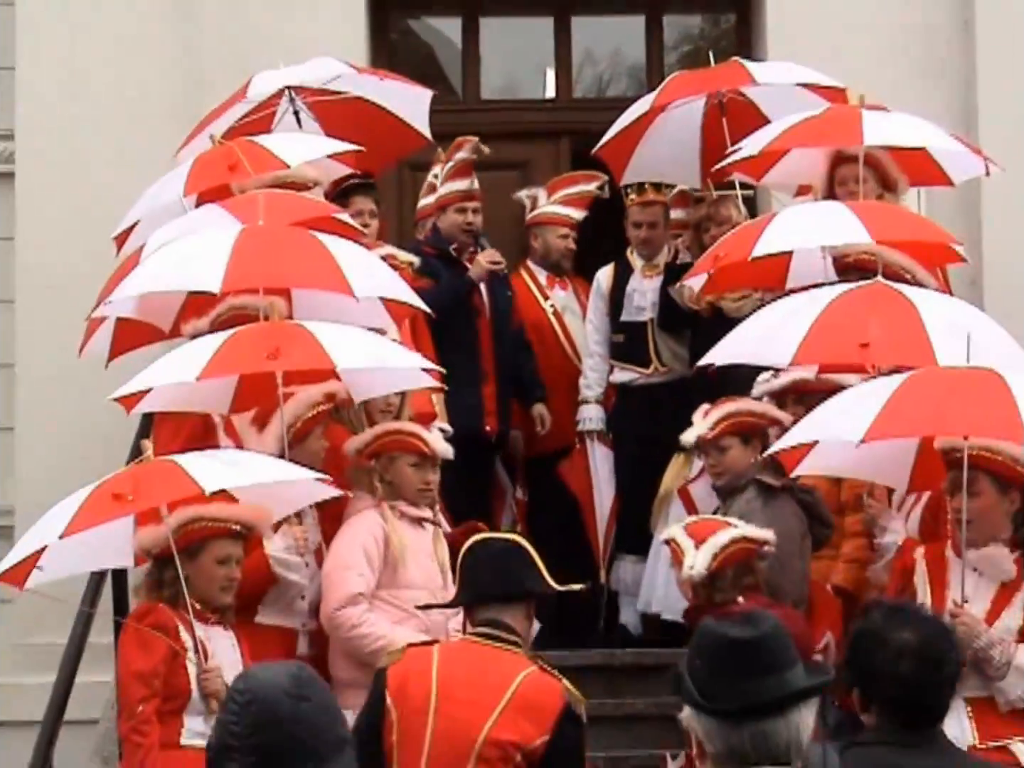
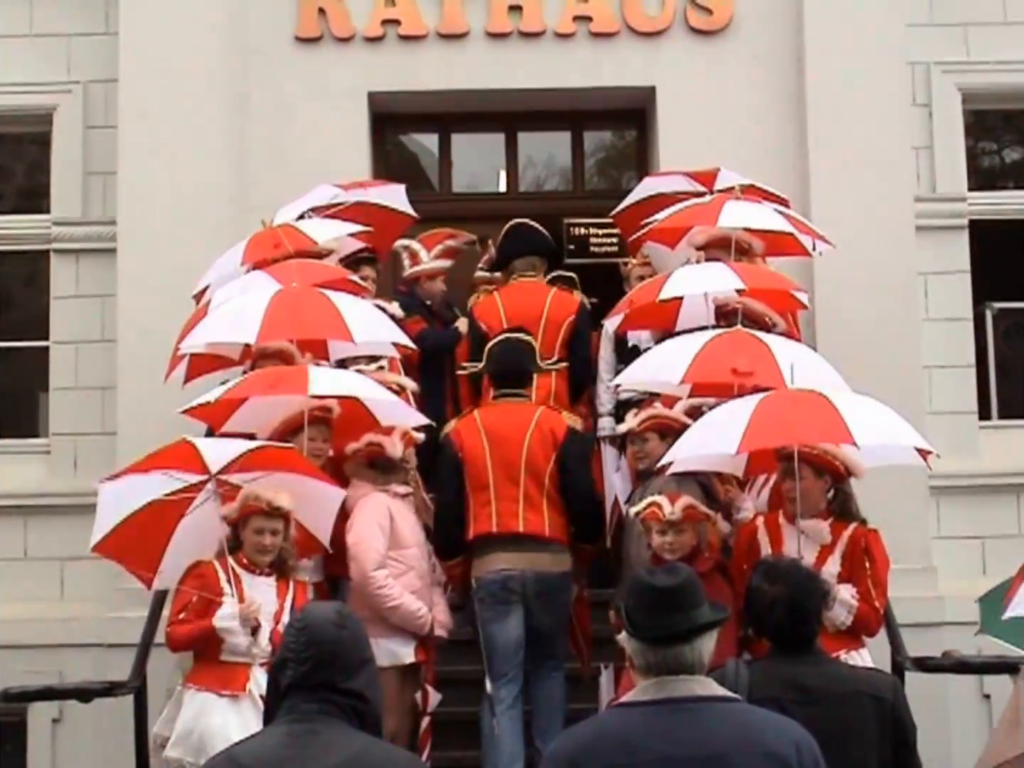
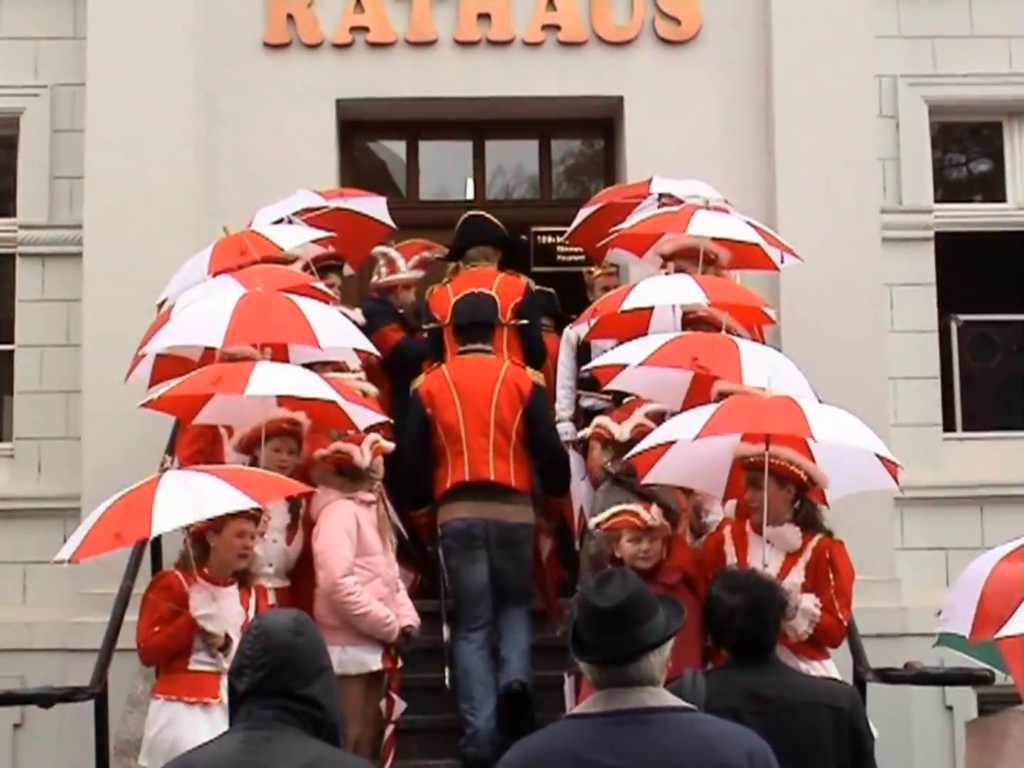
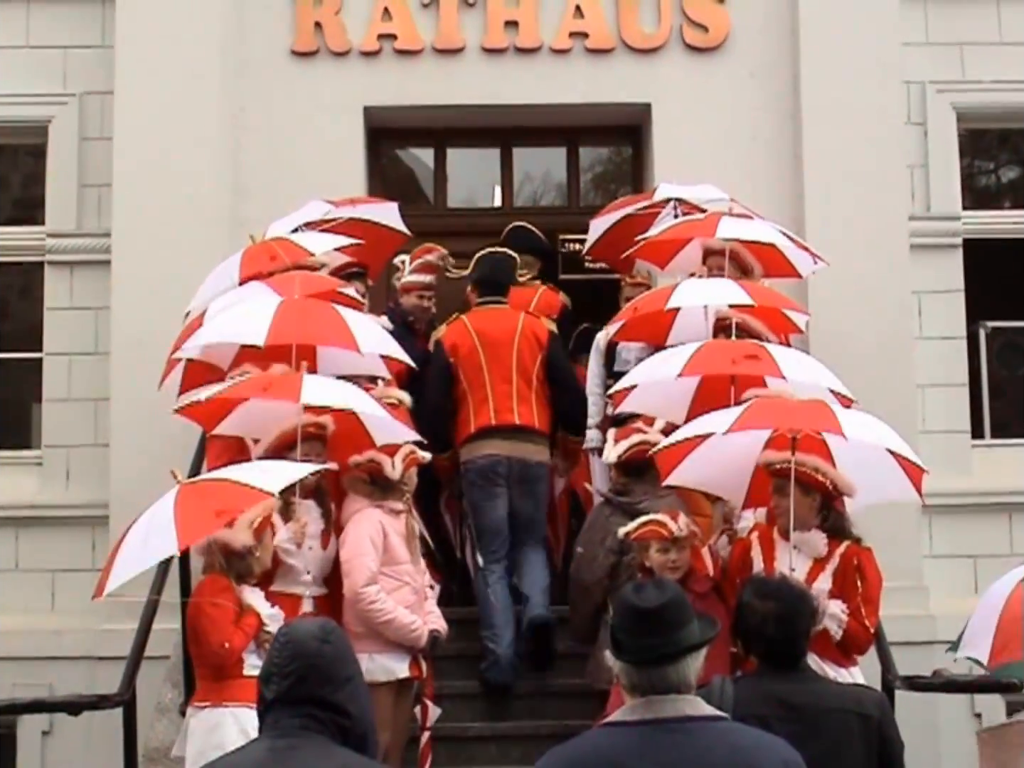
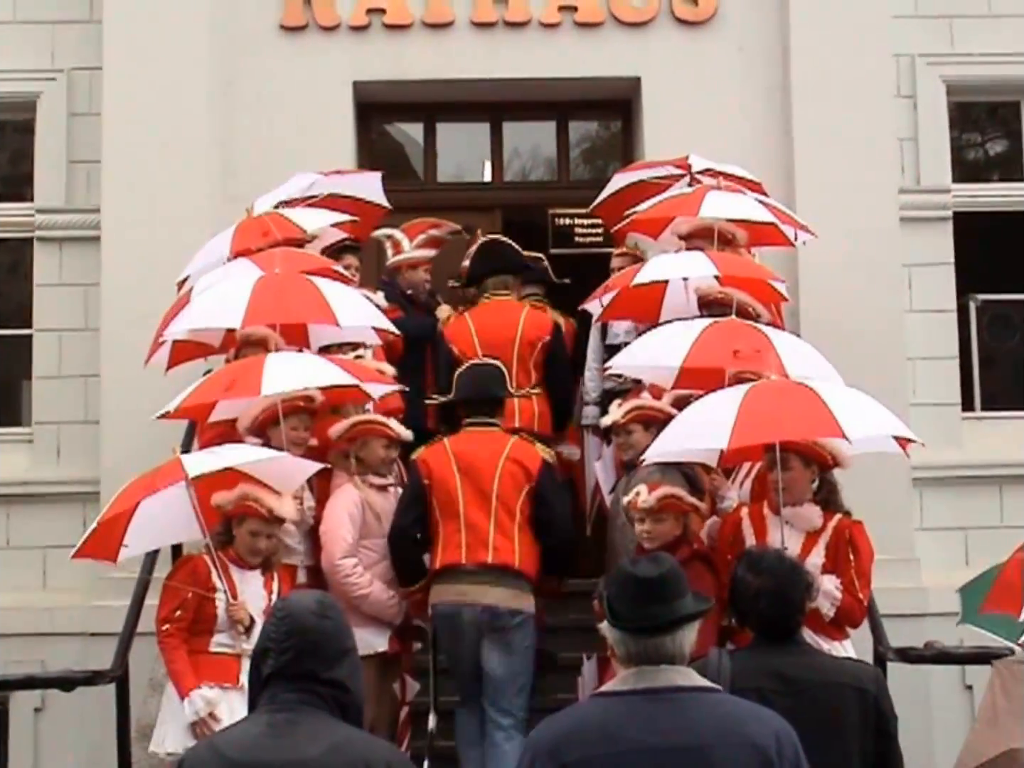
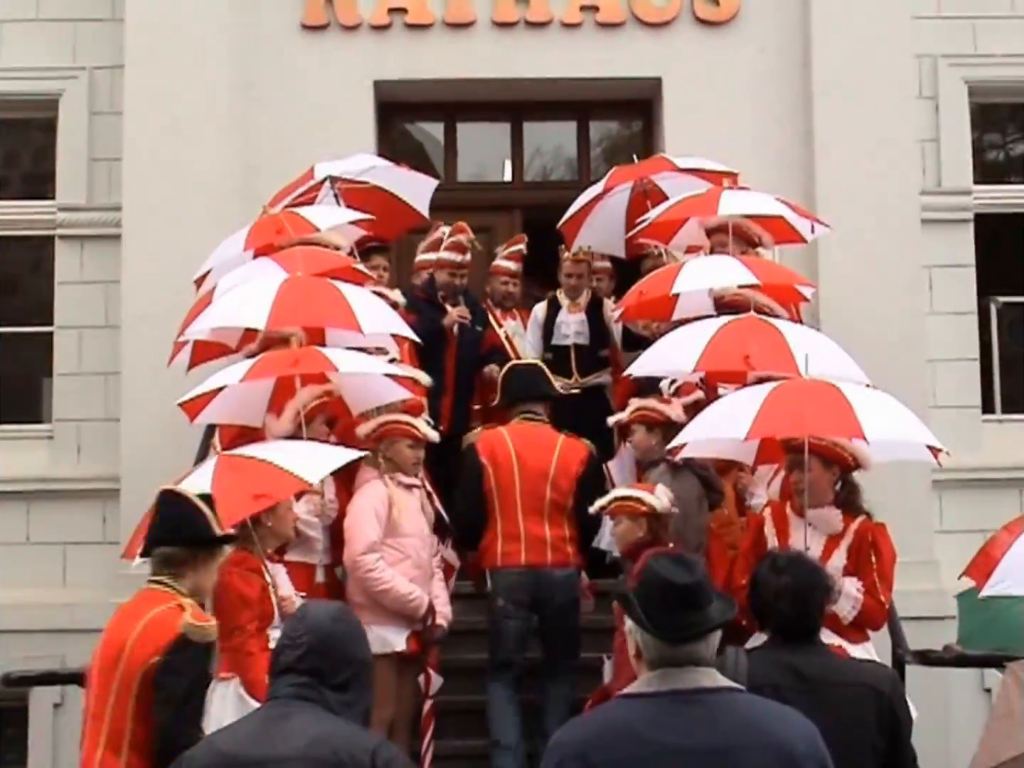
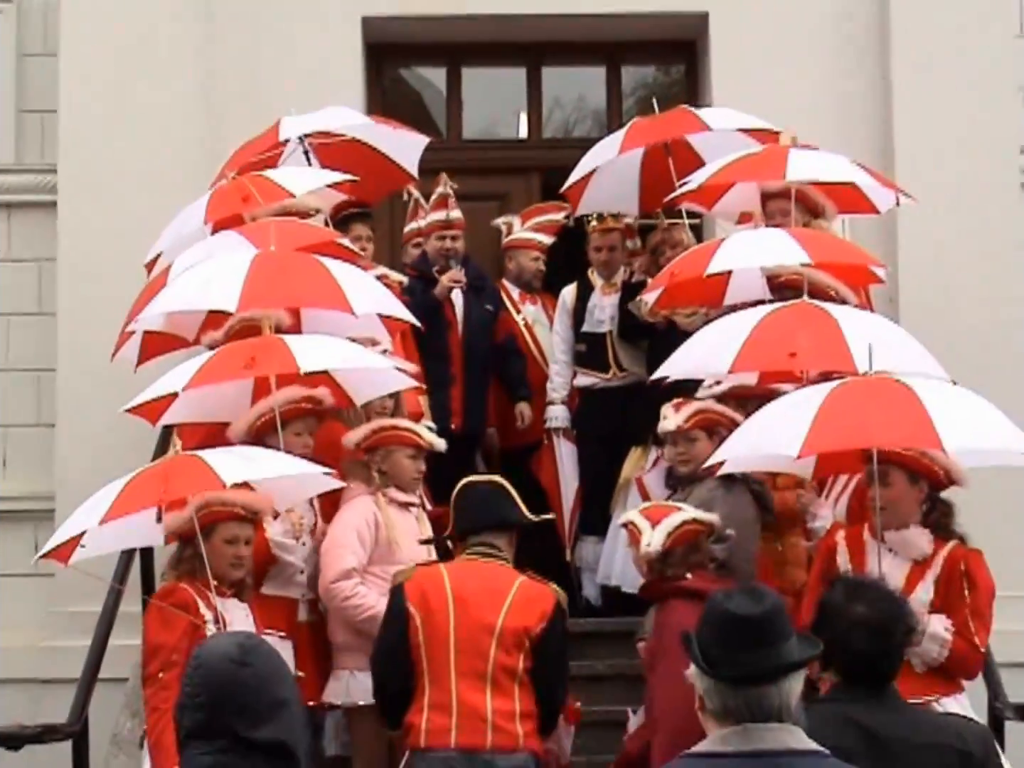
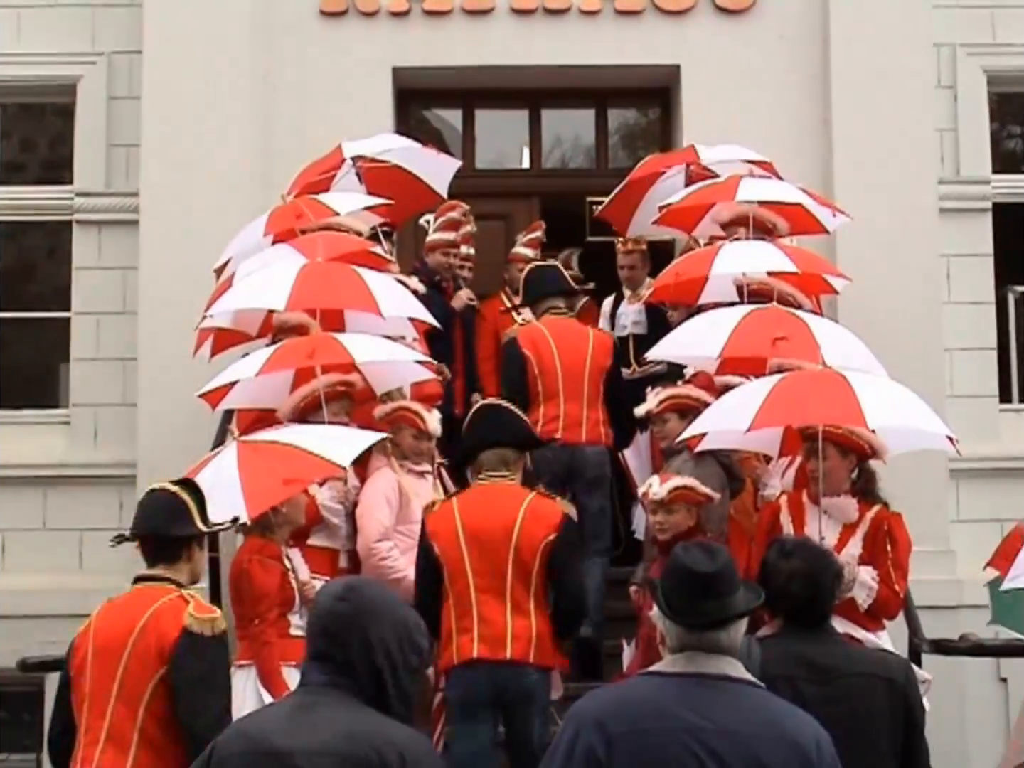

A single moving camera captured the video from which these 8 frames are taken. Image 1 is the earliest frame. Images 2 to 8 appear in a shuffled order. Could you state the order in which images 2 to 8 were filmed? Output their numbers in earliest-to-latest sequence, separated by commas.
7, 6, 8, 5, 2, 3, 4
